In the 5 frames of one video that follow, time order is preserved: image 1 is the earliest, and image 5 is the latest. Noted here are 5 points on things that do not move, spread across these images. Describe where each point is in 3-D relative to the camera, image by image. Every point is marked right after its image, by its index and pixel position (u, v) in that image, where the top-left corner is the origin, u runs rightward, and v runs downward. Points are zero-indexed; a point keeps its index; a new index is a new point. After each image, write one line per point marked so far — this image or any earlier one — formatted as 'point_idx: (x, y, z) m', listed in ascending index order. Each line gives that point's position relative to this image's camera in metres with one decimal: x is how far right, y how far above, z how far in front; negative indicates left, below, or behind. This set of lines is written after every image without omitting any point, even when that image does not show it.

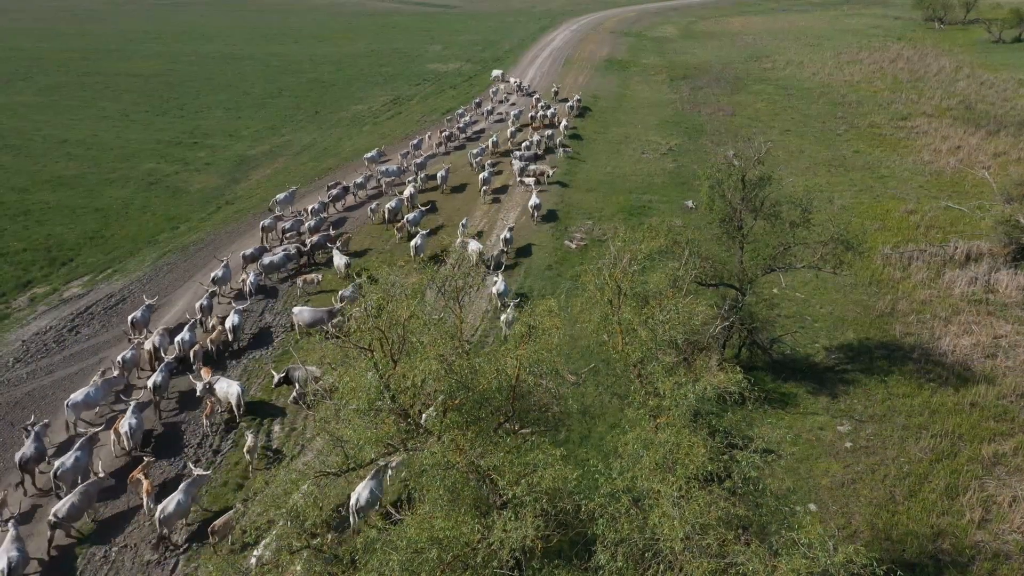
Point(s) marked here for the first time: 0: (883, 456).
0: (+11.4, -5.2, +20.0) m
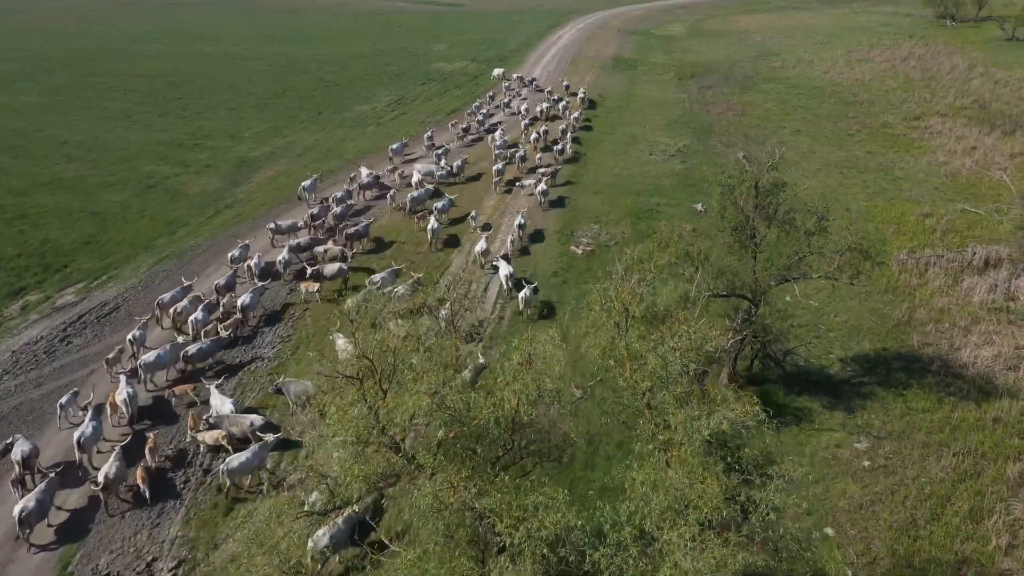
0: (+11.5, -5.5, +19.1) m
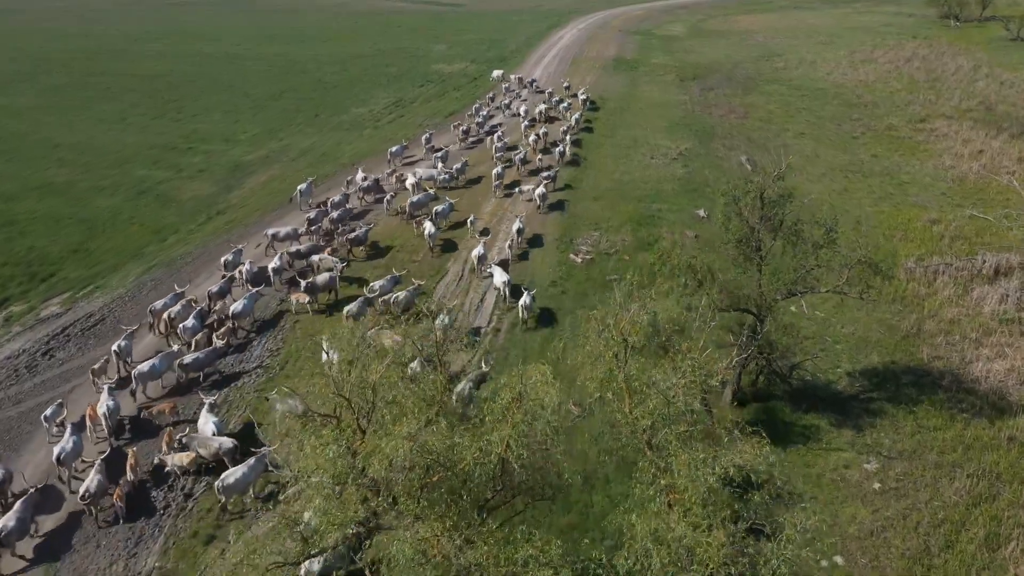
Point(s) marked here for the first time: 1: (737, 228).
0: (+11.4, -5.9, +18.4) m
1: (+6.8, +1.8, +19.6) m
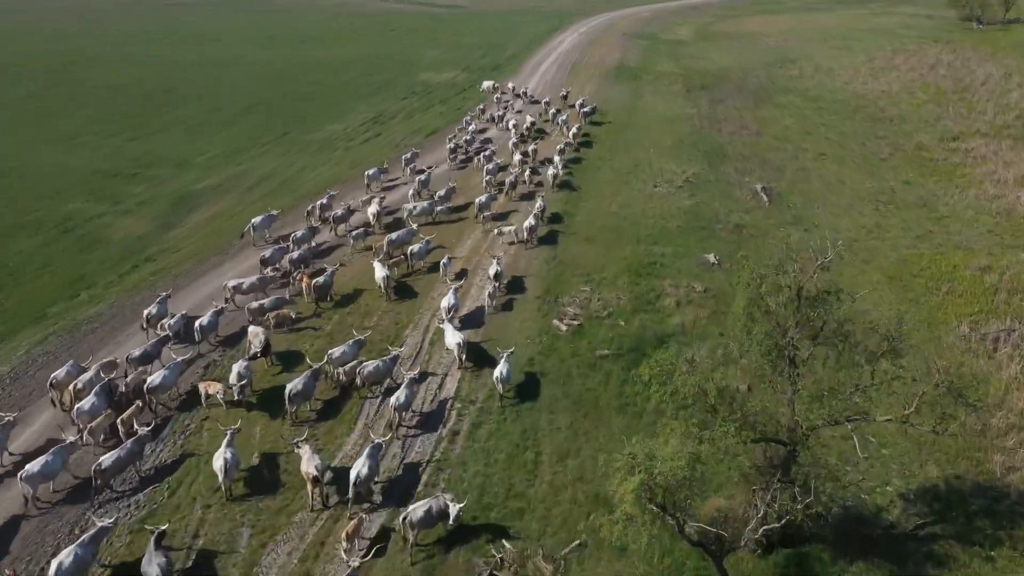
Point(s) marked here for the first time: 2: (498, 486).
0: (+10.1, -8.7, +13.2) m
1: (+5.6, -1.0, +14.5) m
2: (-0.4, -5.4, +18.0) m
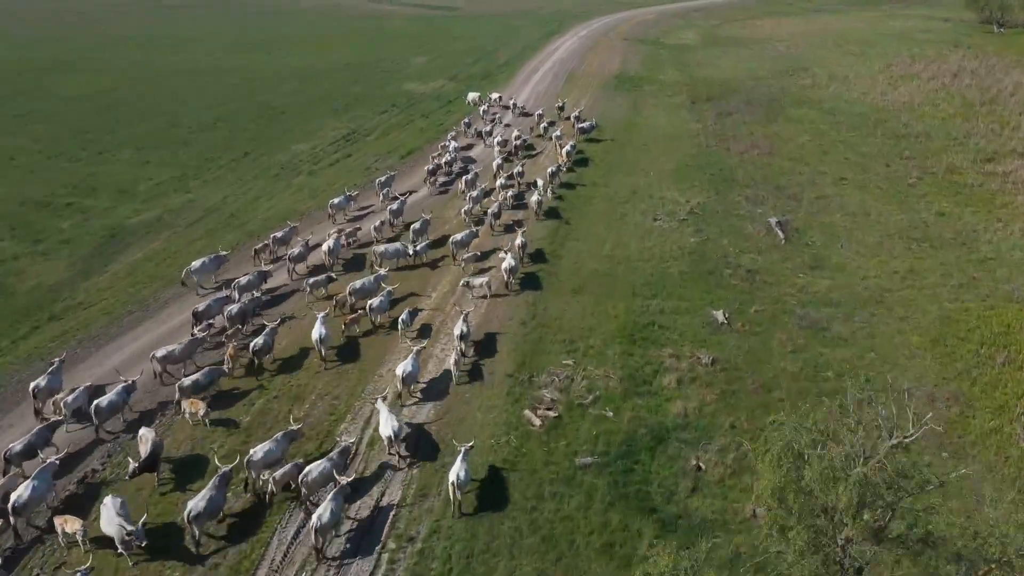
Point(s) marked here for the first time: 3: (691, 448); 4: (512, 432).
0: (+8.9, -11.3, +8.4) m
1: (+4.3, -3.6, +9.7) m
2: (-1.6, -8.0, +13.3) m
3: (+5.4, -4.8, +19.5) m
4: (0.0, -4.3, +20.1) m
